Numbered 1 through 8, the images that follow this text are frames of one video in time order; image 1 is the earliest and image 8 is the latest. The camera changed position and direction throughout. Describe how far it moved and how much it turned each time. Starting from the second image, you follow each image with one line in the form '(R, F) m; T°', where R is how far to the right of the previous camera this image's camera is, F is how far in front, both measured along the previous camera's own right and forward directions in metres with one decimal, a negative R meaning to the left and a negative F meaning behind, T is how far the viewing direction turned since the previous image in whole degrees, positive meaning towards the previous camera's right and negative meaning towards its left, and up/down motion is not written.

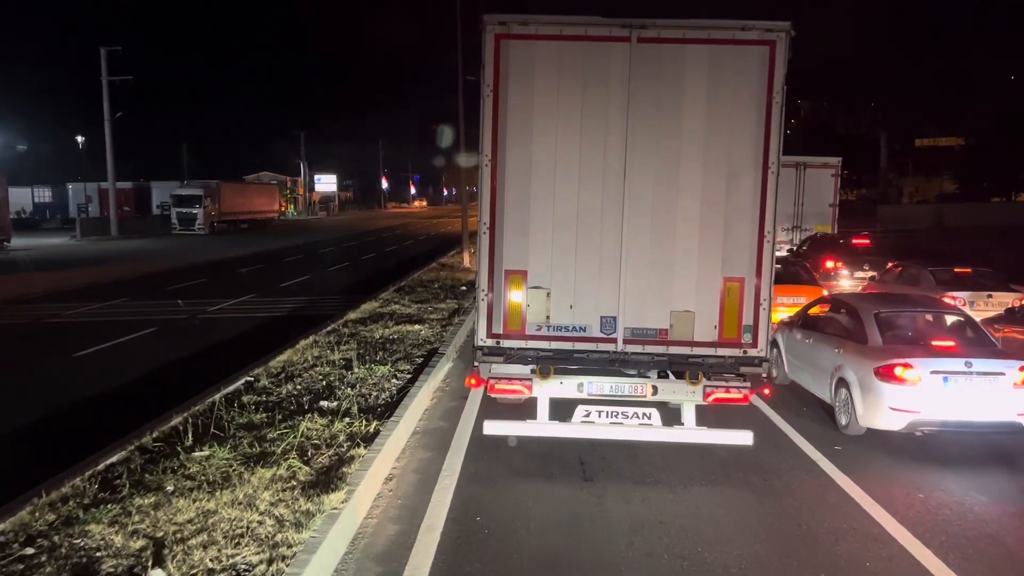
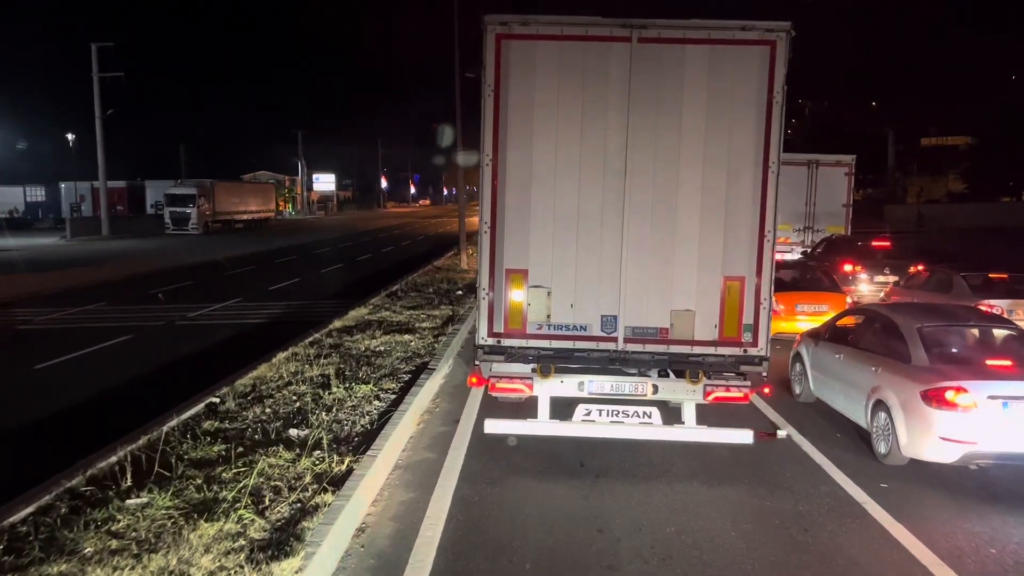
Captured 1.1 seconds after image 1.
(0.0, 0.0) m; 0°
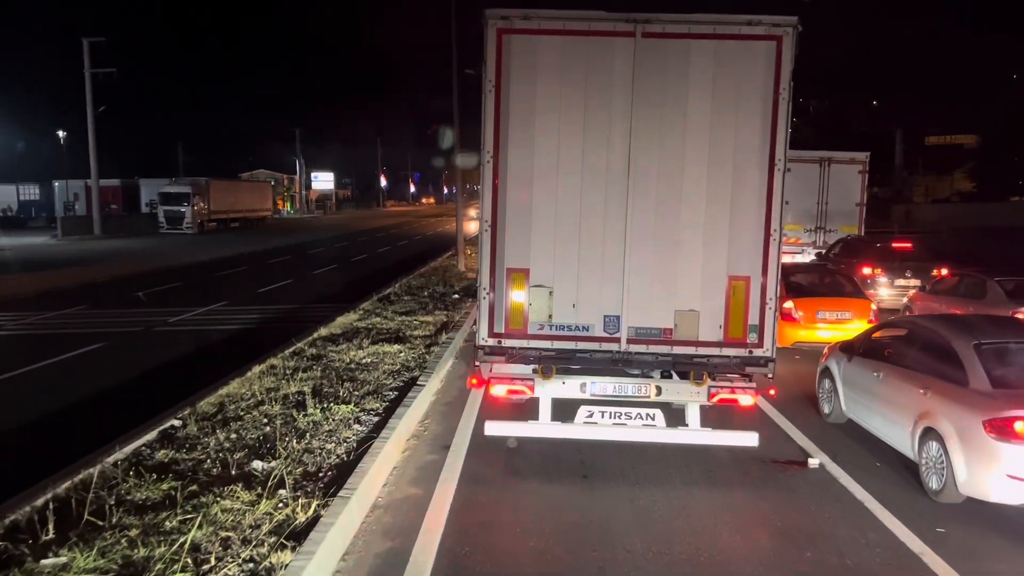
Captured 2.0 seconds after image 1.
(0.0, +0.1) m; 0°
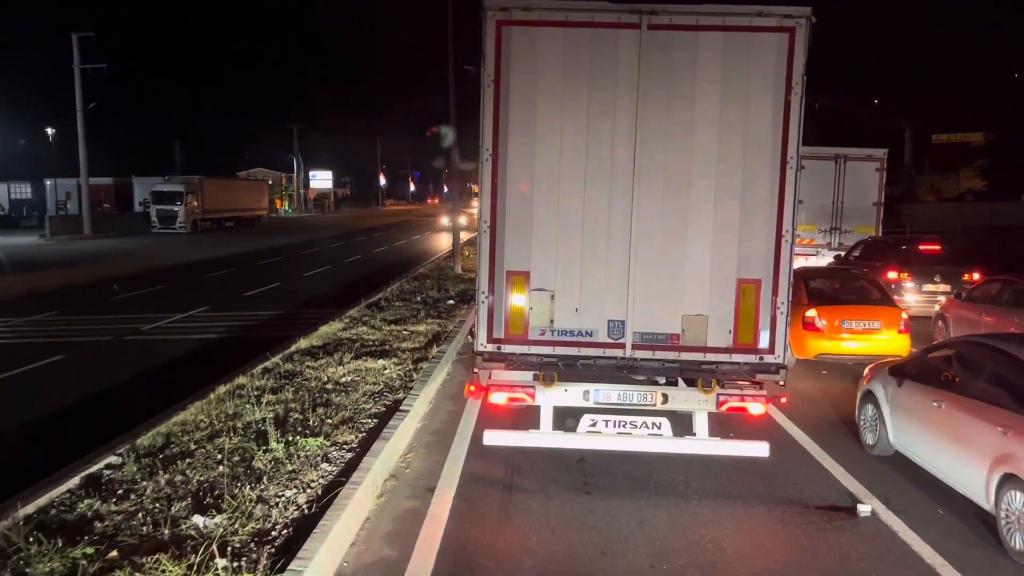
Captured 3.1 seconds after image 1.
(0.0, +0.3) m; 0°
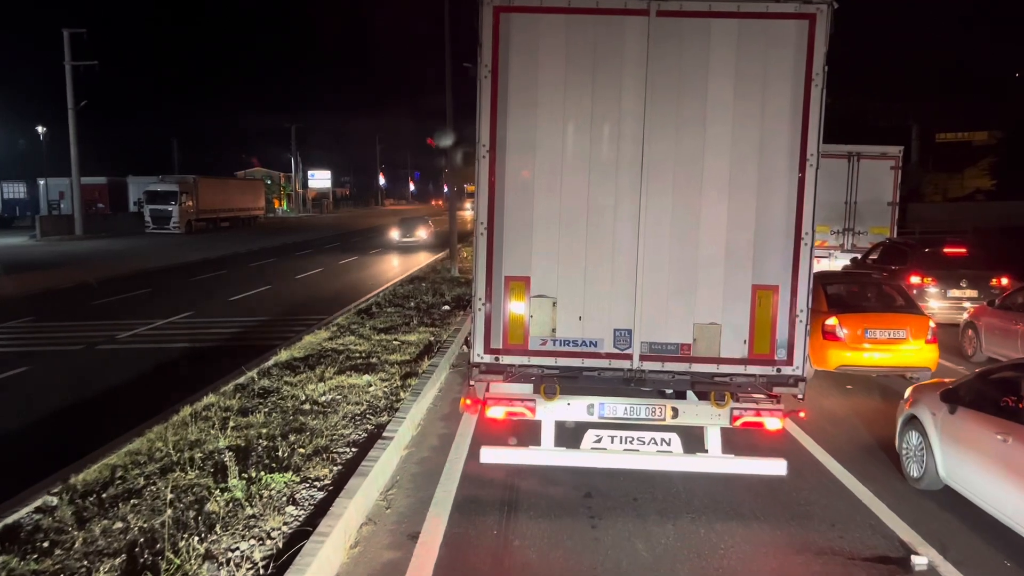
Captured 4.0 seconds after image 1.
(0.0, +0.4) m; 0°
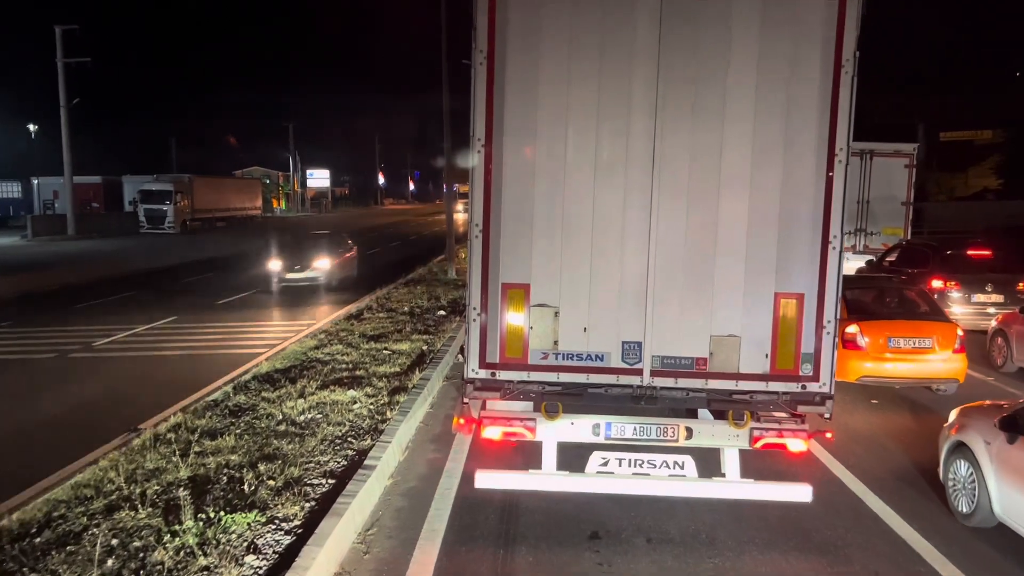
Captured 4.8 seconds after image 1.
(0.0, +0.5) m; 0°
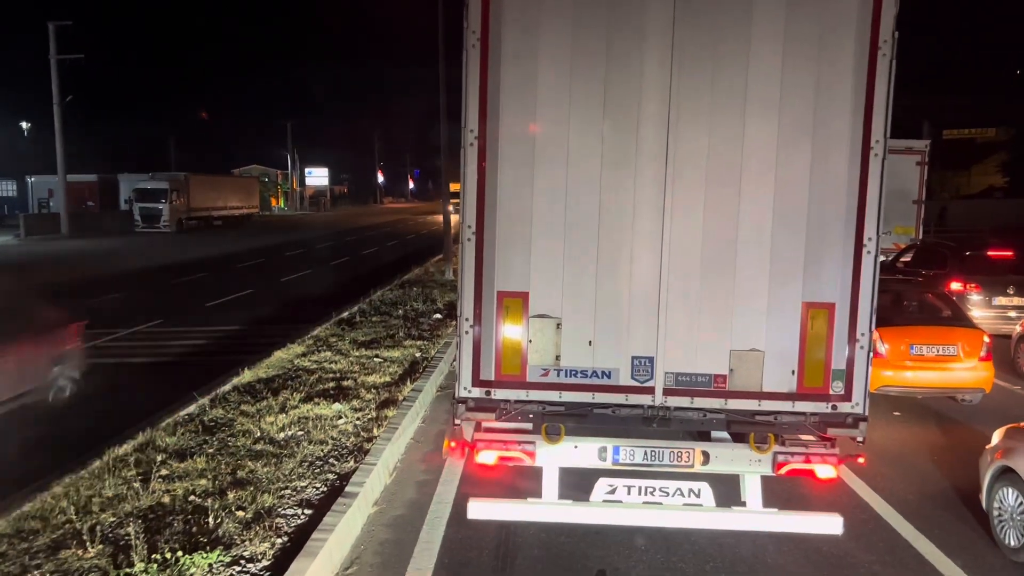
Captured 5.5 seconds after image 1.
(0.0, +0.5) m; 0°
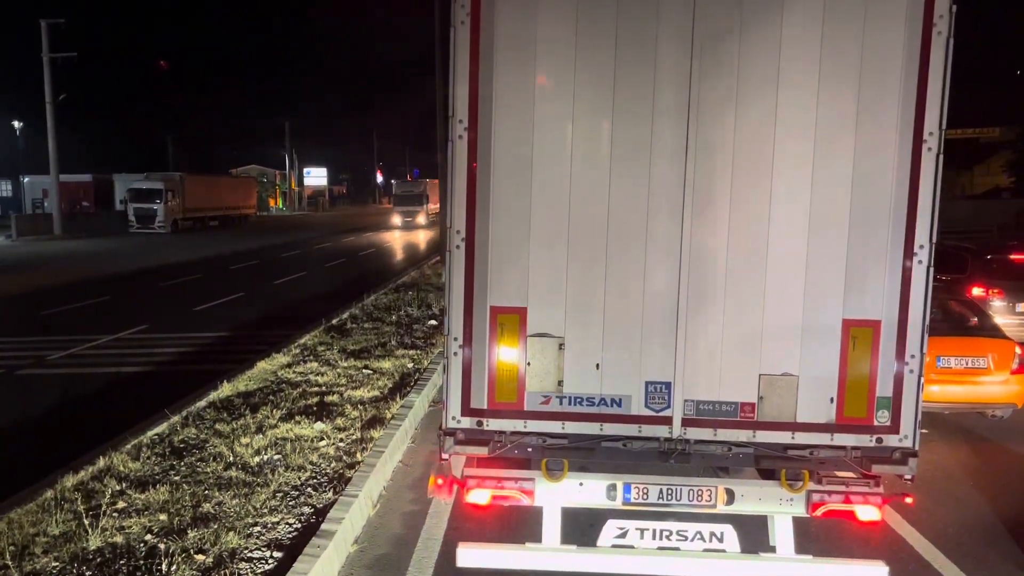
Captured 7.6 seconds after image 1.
(0.0, +0.6) m; 0°
